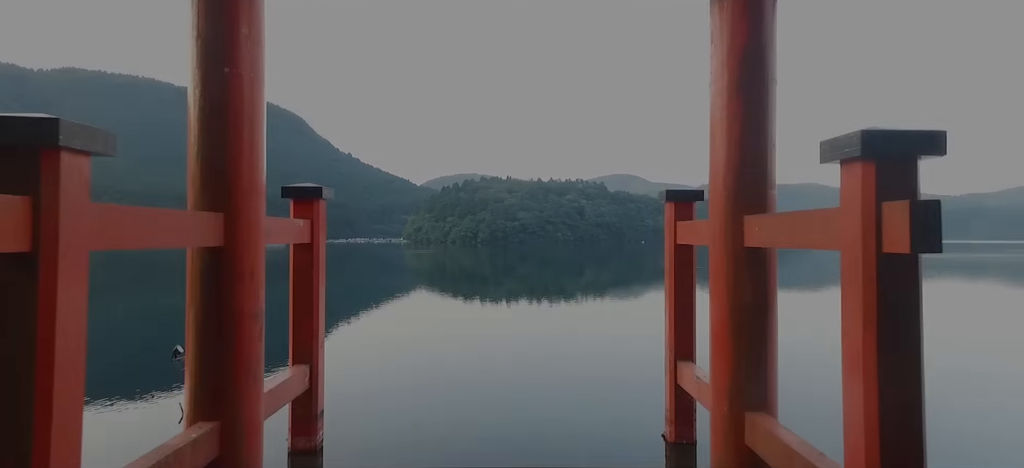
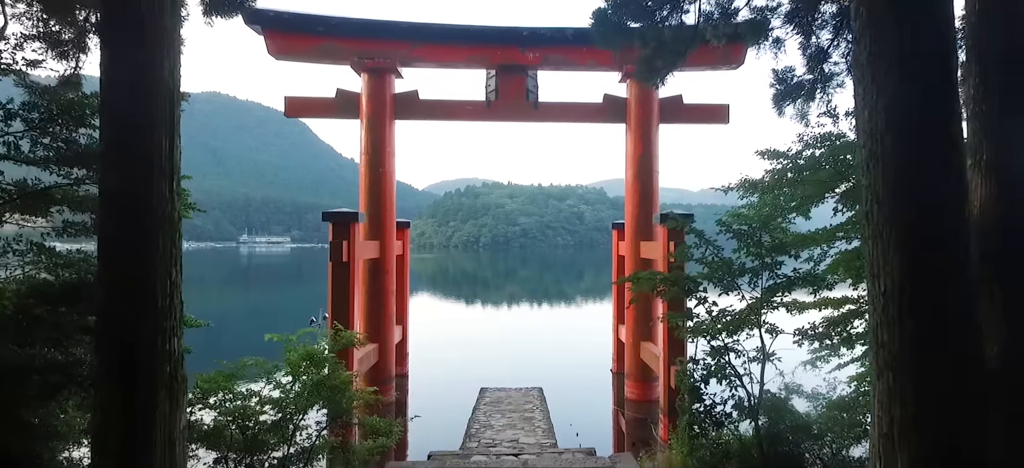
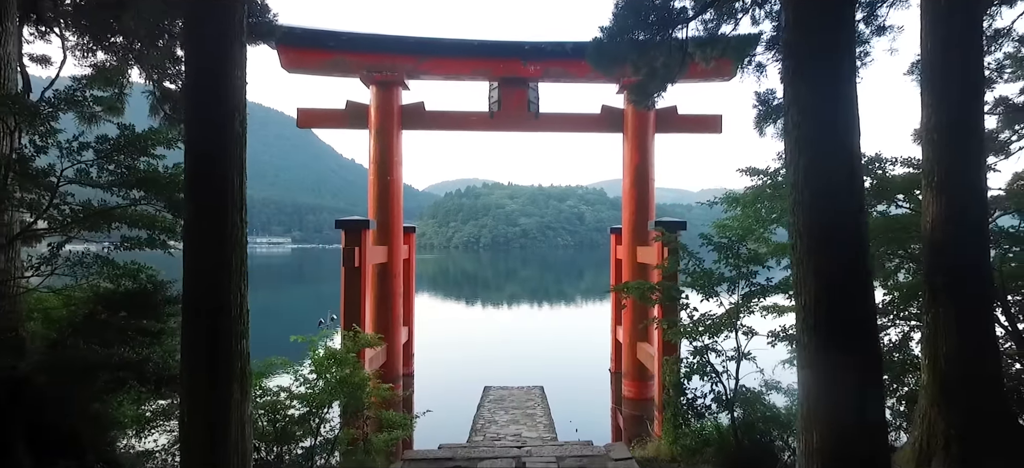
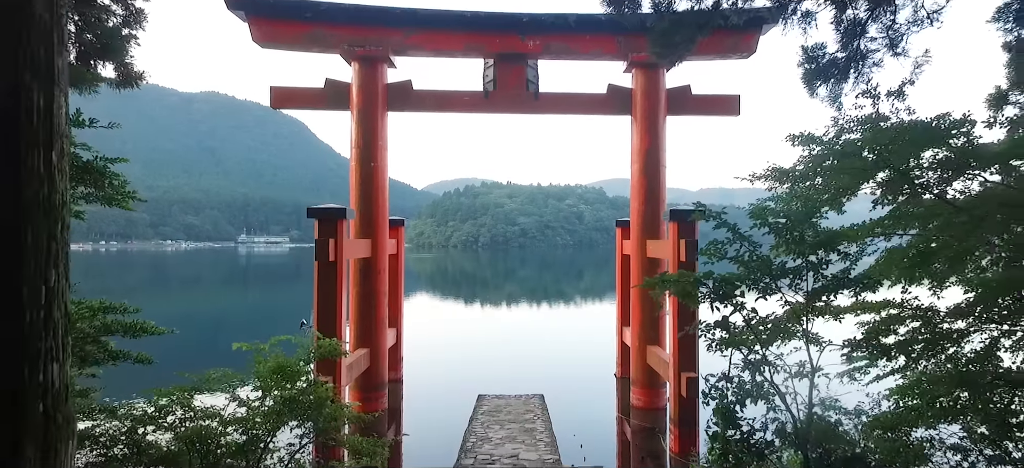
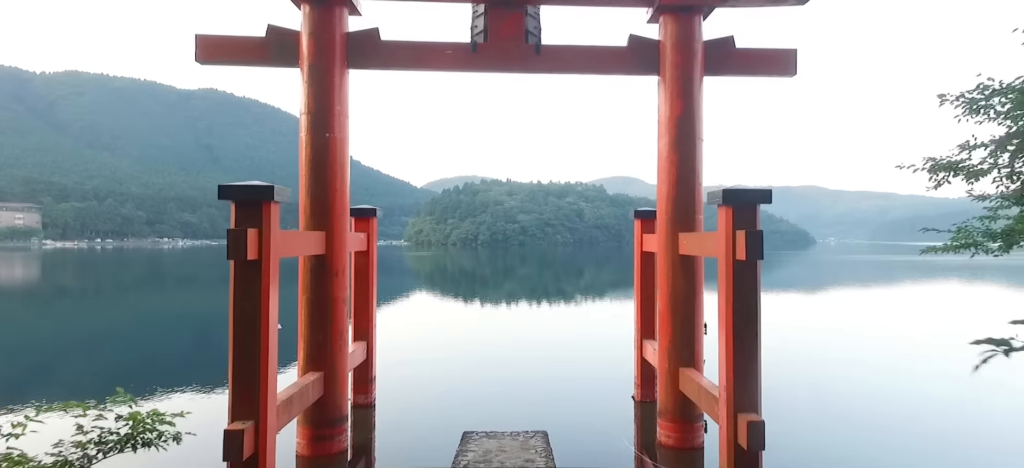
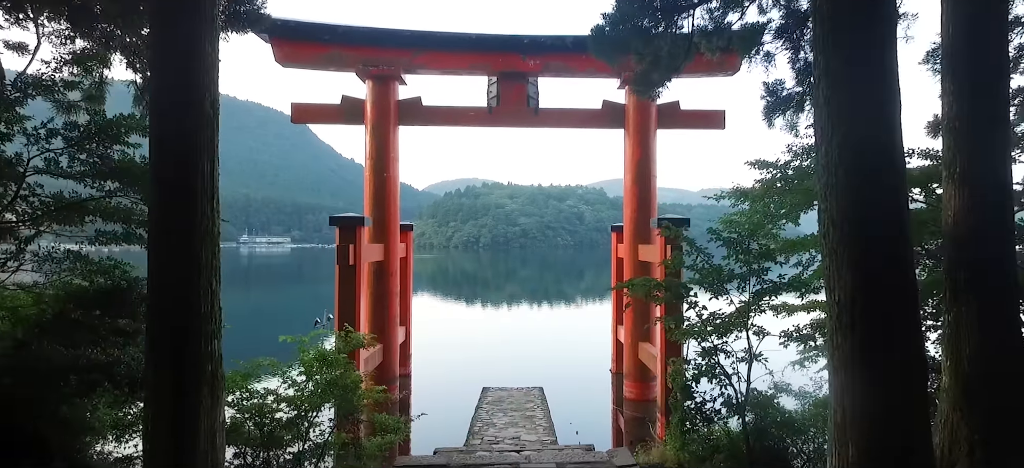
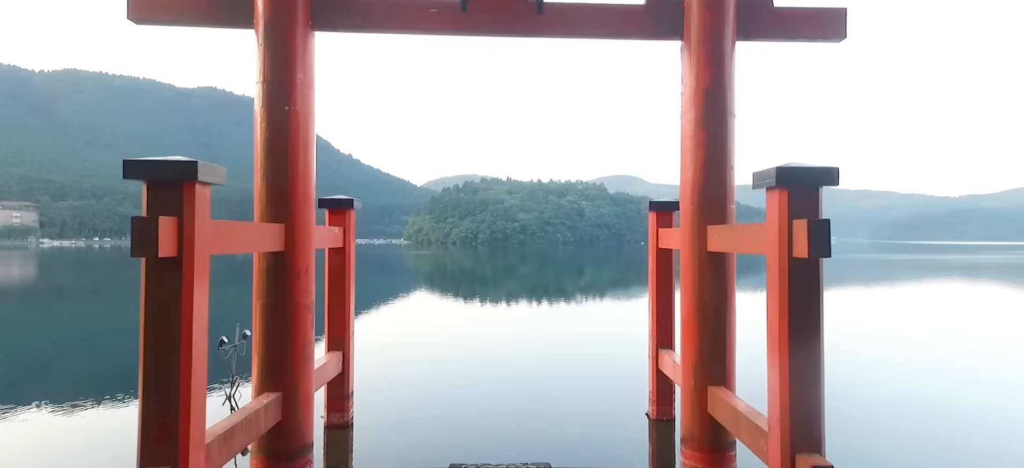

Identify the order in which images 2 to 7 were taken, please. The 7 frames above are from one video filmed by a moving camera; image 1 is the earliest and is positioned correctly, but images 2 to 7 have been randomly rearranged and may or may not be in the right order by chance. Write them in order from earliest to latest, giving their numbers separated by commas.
7, 5, 4, 2, 6, 3
